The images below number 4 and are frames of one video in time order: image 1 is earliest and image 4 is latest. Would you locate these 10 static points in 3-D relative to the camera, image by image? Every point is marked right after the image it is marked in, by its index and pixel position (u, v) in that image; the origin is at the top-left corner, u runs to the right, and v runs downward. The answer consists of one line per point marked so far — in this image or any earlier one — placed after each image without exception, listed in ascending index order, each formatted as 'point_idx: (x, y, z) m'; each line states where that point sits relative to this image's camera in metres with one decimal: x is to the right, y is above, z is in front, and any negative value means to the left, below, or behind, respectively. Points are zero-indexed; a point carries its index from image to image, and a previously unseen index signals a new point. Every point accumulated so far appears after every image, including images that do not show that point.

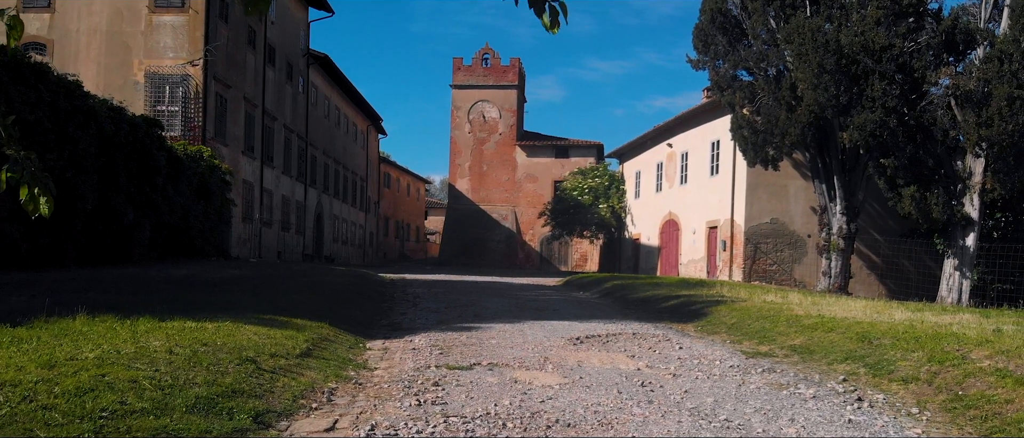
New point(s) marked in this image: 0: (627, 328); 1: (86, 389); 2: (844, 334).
0: (+1.6, -1.5, +11.4) m
1: (-2.3, -0.9, +4.4) m
2: (+3.7, -1.3, +9.1) m
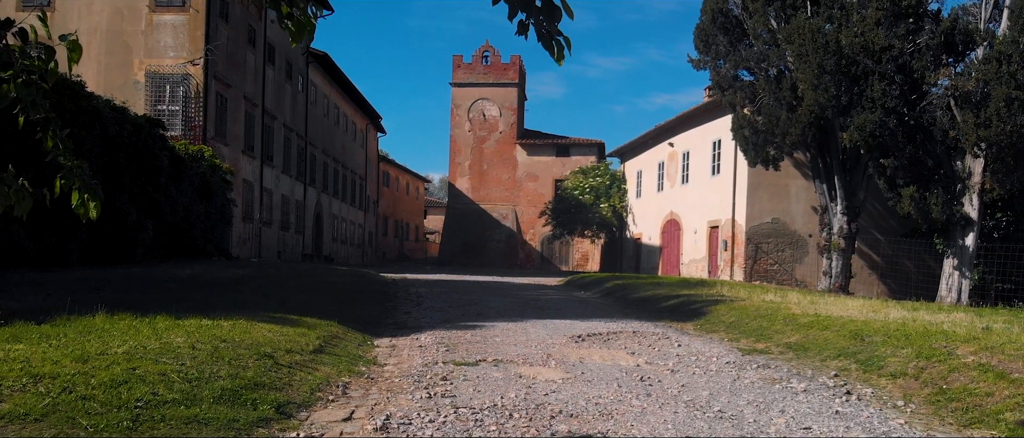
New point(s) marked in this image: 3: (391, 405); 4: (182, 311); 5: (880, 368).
0: (+1.7, -1.5, +11.7) m
1: (-2.3, -0.9, +4.7) m
2: (+3.8, -1.3, +9.3) m
3: (-0.8, -1.2, +5.4) m
4: (-3.7, -1.0, +9.1) m
5: (+3.3, -1.3, +7.2) m
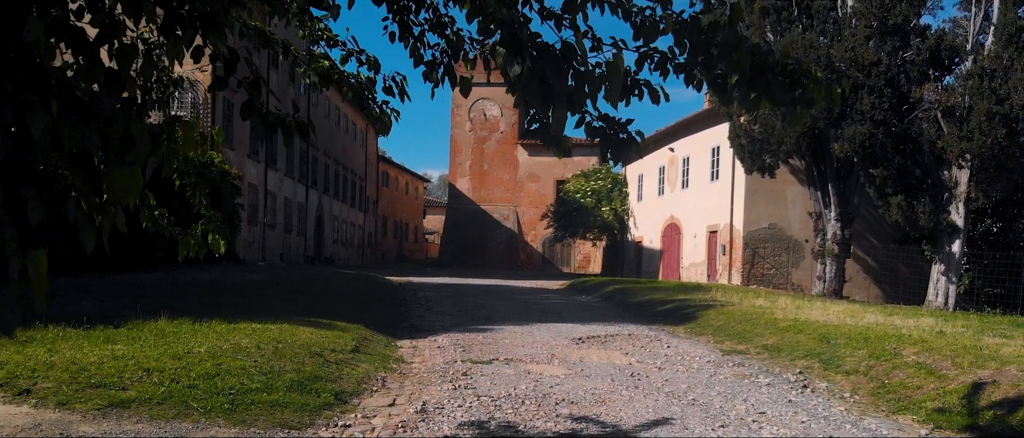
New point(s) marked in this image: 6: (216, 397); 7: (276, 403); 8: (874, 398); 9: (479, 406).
0: (+1.8, -1.8, +12.9) m
1: (-2.2, -1.1, +5.9) m
2: (+3.9, -1.5, +10.5) m
3: (-0.7, -1.4, +6.5) m
4: (-3.6, -1.2, +10.3) m
5: (+3.4, -1.5, +8.4) m
6: (-2.0, -1.2, +5.4) m
7: (-1.6, -1.3, +5.5) m
8: (+3.1, -1.5, +6.9) m
9: (-0.2, -1.4, +6.1) m
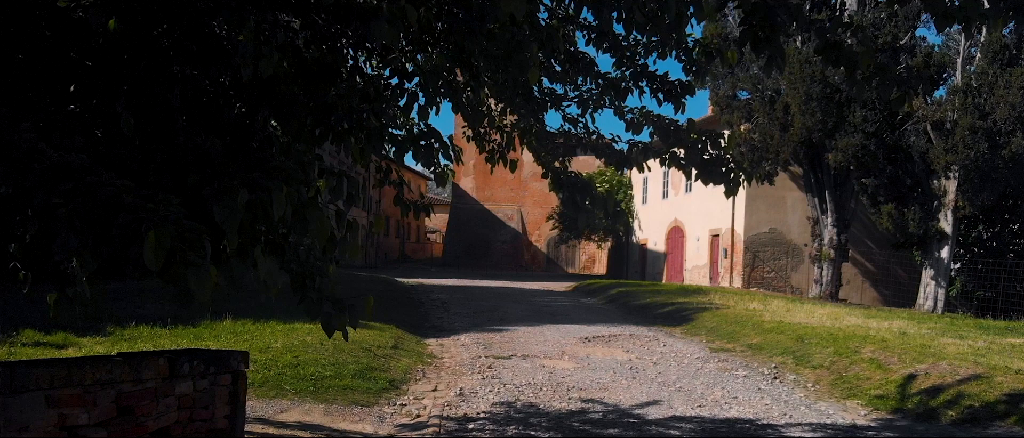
0: (+2.0, -2.0, +14.3) m
1: (-2.0, -1.3, +7.4) m
2: (+4.1, -1.7, +12.0) m
3: (-0.5, -1.6, +8.0) m
4: (-3.4, -1.4, +11.8) m
5: (+3.6, -1.7, +9.8) m
6: (-1.8, -1.4, +6.9) m
7: (-1.4, -1.5, +7.0) m
8: (+3.3, -1.7, +8.4) m
9: (-0.1, -1.6, +7.5) m
